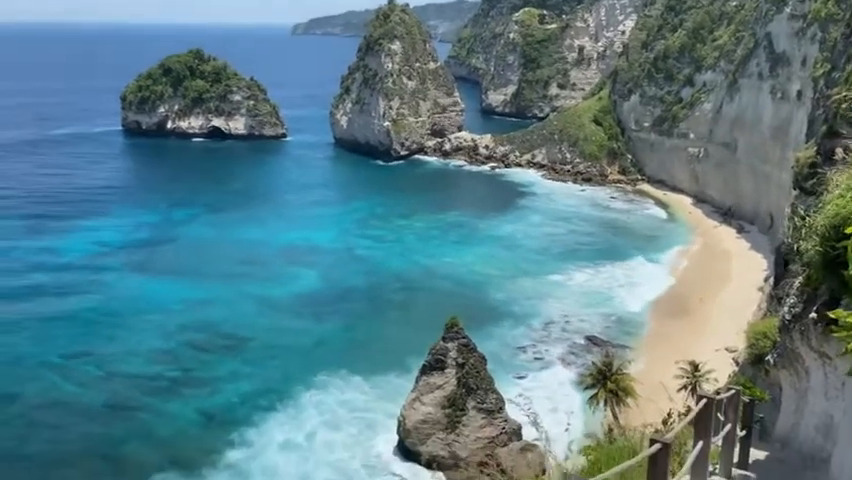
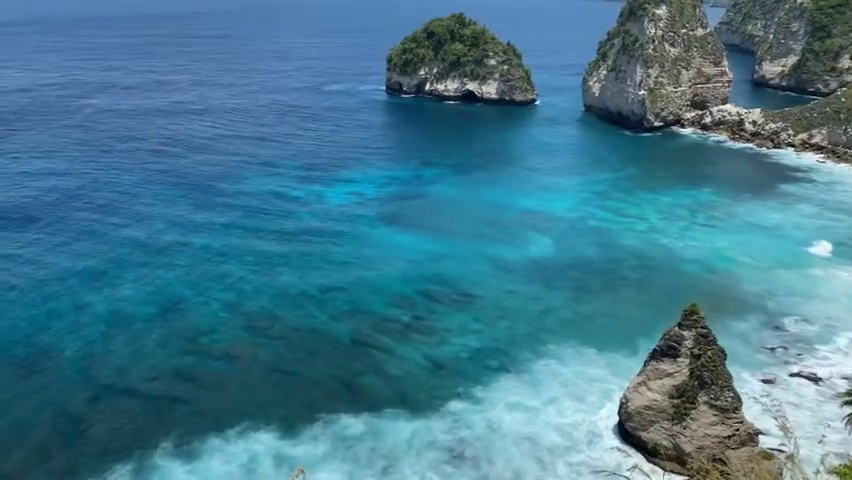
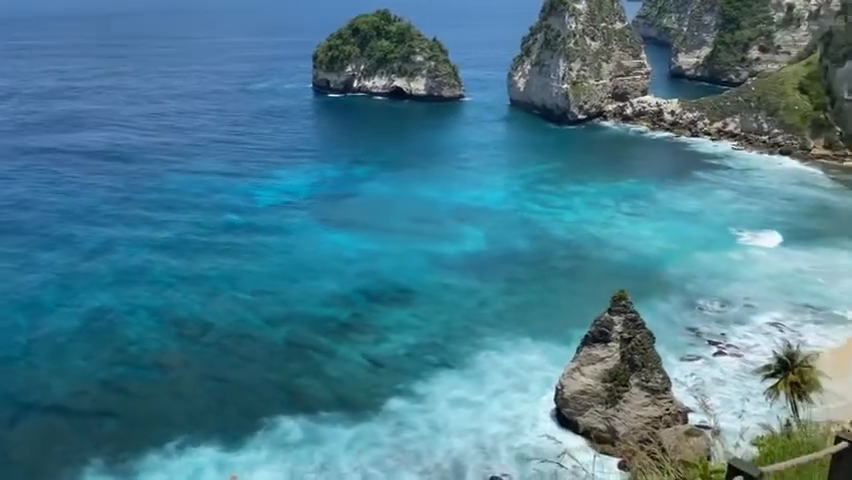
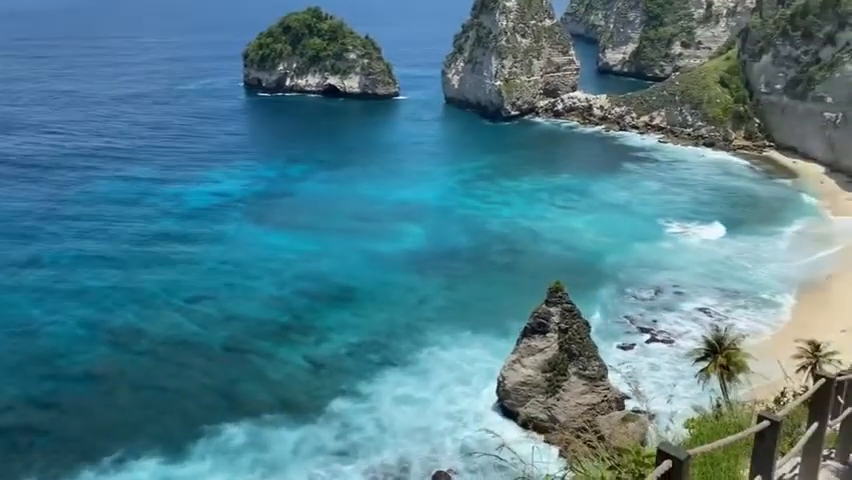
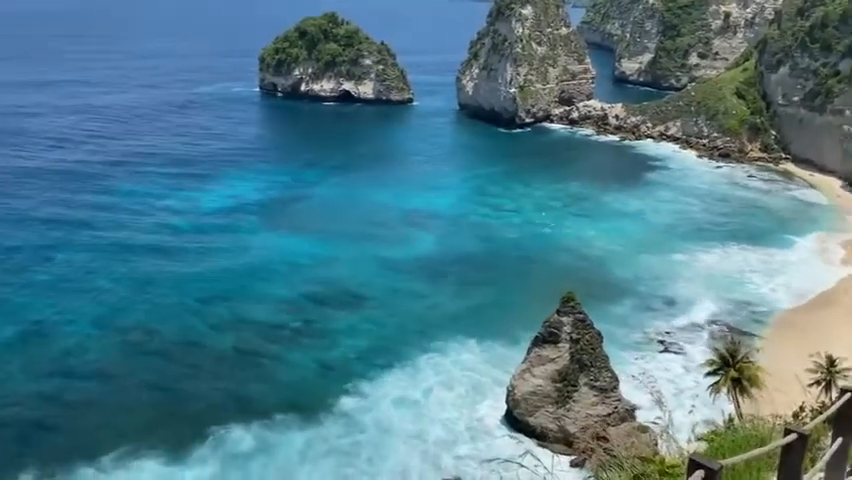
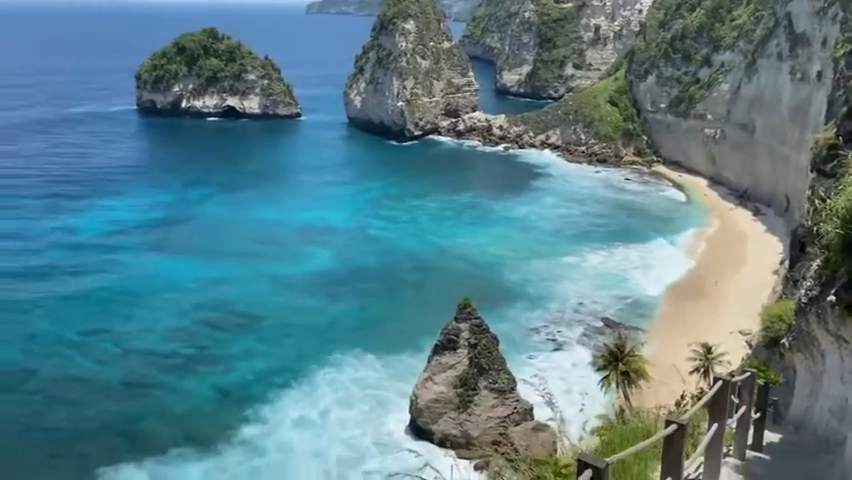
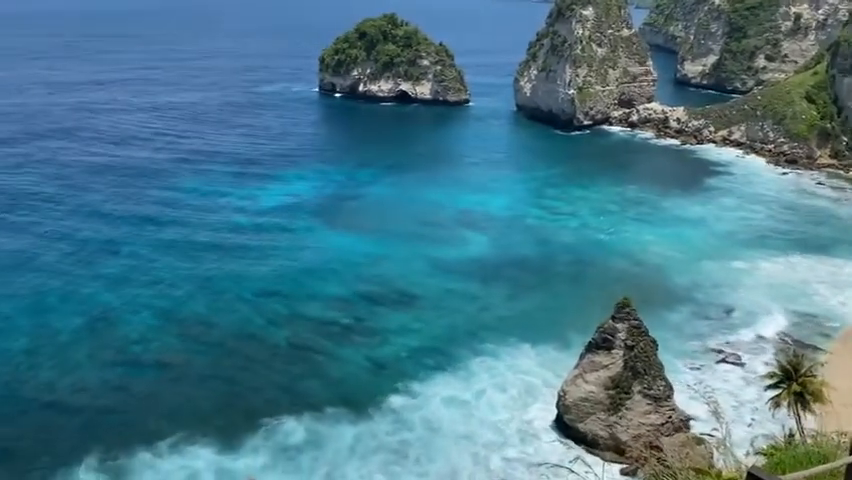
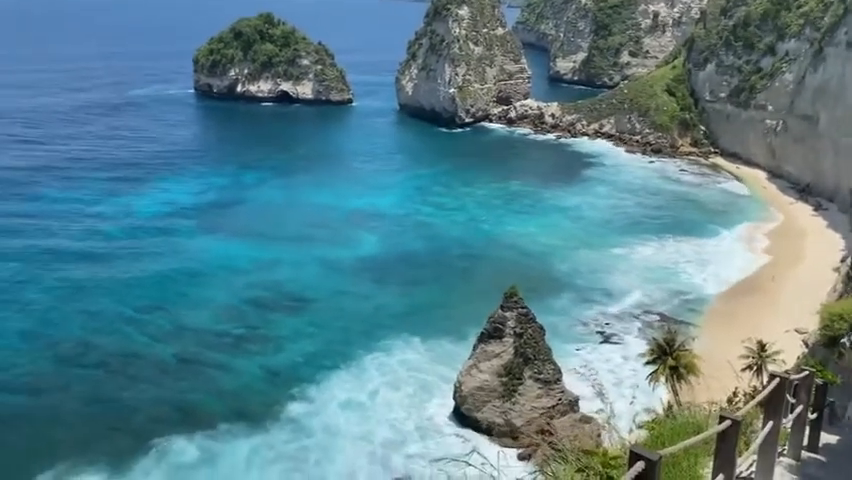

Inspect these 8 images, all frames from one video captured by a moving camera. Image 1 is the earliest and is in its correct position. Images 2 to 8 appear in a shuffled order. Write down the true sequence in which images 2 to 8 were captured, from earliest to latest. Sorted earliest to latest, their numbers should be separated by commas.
6, 8, 5, 7, 2, 3, 4
